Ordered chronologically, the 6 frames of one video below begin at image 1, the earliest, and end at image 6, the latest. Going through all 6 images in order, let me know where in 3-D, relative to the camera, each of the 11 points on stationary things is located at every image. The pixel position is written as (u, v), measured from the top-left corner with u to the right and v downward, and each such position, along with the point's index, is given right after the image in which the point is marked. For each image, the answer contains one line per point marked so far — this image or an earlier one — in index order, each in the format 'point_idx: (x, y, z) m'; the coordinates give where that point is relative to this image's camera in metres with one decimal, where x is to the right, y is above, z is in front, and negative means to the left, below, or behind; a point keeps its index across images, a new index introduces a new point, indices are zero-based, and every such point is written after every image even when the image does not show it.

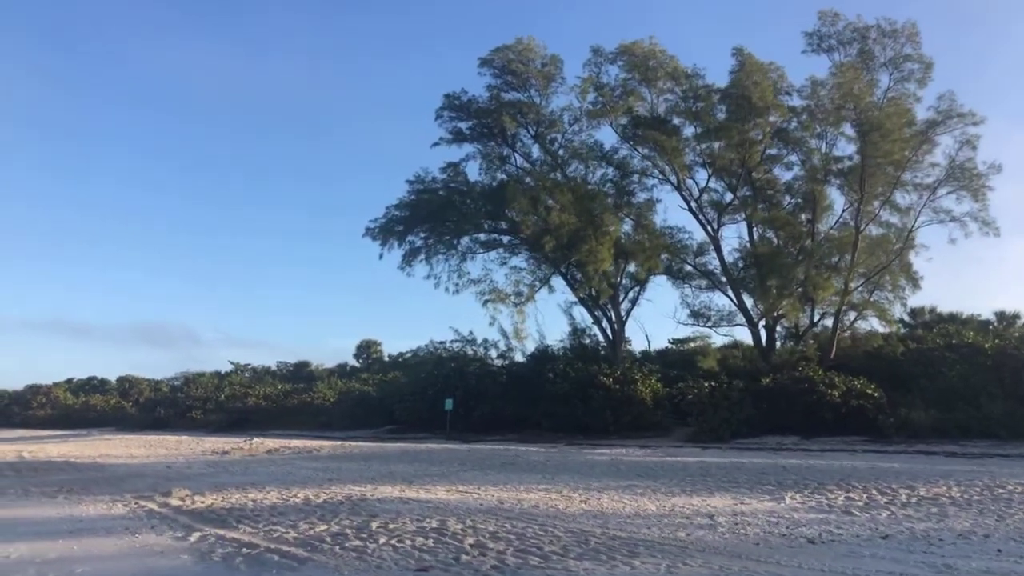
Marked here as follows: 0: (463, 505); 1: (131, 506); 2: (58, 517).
0: (-0.5, -2.2, +10.0) m
1: (-4.5, -2.6, +11.7) m
2: (-5.1, -2.6, +11.2) m
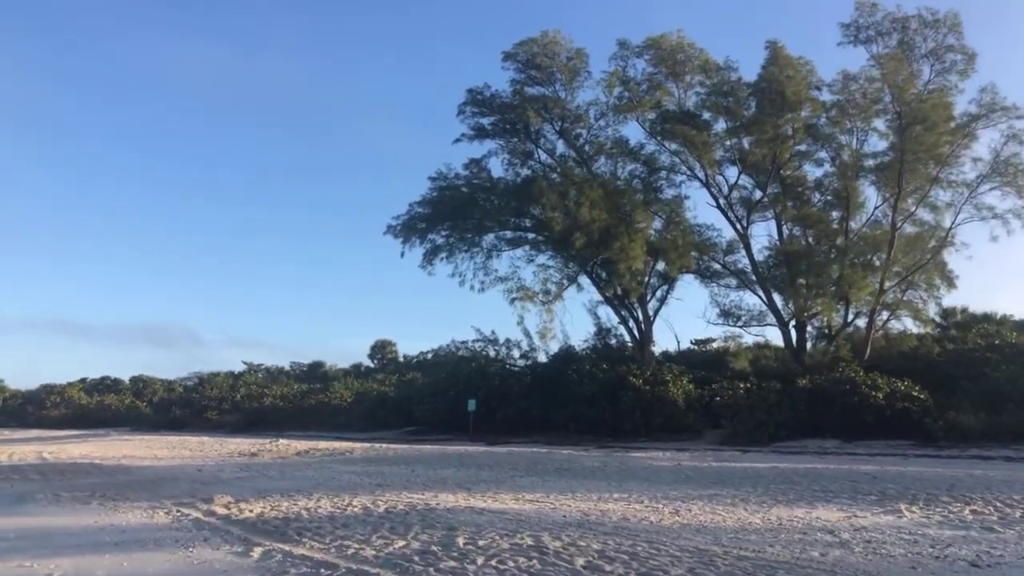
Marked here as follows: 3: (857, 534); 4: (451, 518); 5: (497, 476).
0: (+0.3, -2.1, +9.1) m
1: (-3.7, -2.5, +10.8) m
2: (-4.3, -2.5, +10.3) m
3: (+2.7, -1.9, +7.8) m
4: (-0.5, -2.1, +9.1) m
5: (-0.2, -2.7, +14.5) m
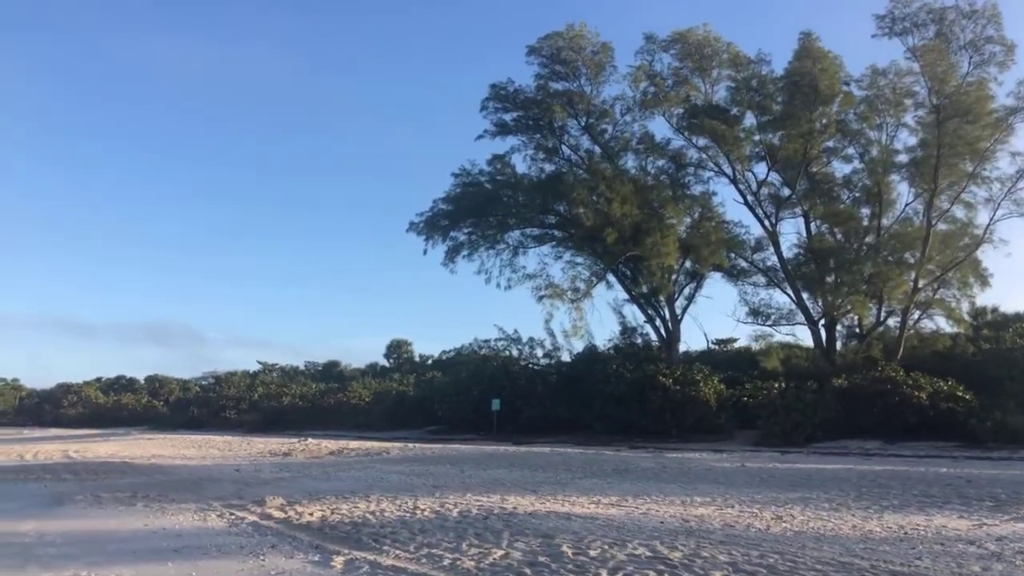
0: (+1.1, -2.0, +8.3) m
1: (-2.9, -2.3, +10.1) m
2: (-3.5, -2.3, +9.6) m
3: (+3.5, -1.8, +7.1) m
4: (+0.3, -2.0, +8.4) m
5: (+0.6, -2.6, +13.8) m
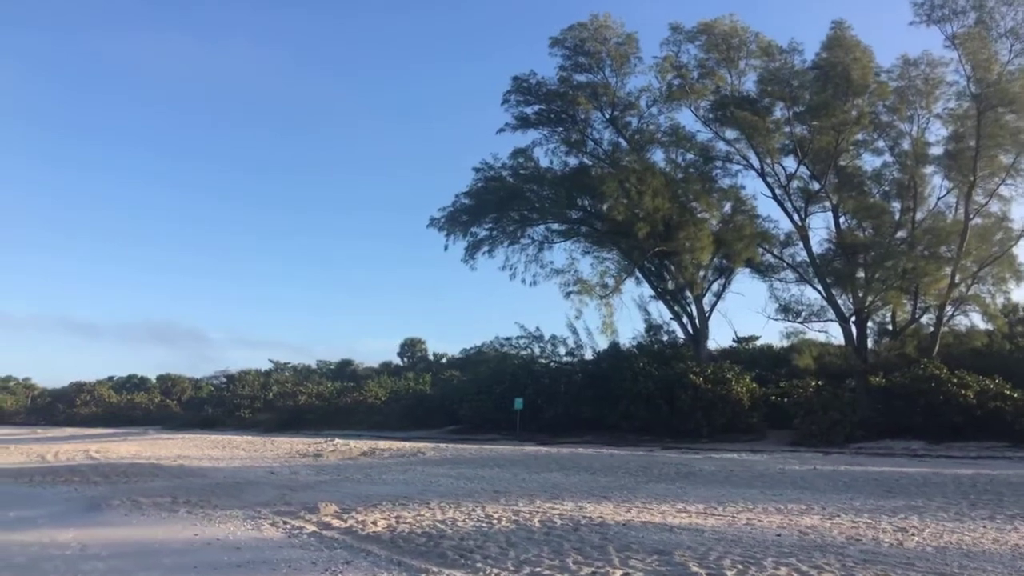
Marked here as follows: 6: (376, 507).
0: (+1.9, -1.9, +7.5) m
1: (-2.1, -2.2, +9.3) m
2: (-2.7, -2.2, +8.7) m
3: (+4.2, -1.7, +6.2) m
4: (+1.0, -1.9, +7.5) m
5: (+1.4, -2.5, +12.9) m
6: (-1.5, -2.4, +10.8) m
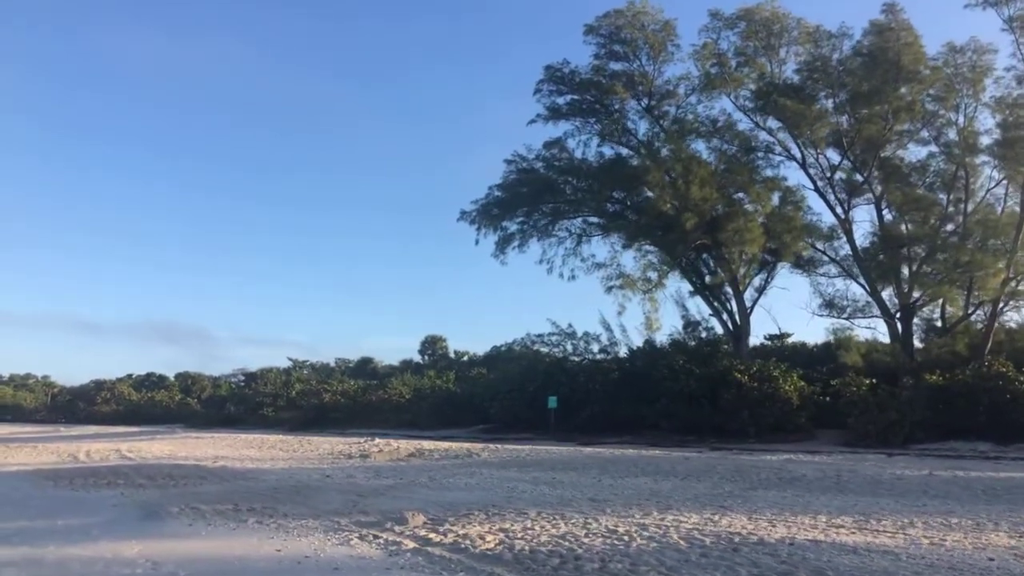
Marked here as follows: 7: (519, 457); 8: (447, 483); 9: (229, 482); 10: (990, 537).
0: (+2.9, -1.7, +6.3) m
1: (-1.1, -2.1, +8.1) m
2: (-1.7, -2.1, +7.6) m
3: (+5.2, -1.6, +5.0) m
4: (+2.0, -1.7, +6.3) m
5: (+2.5, -2.4, +11.7) m
6: (-0.4, -2.2, +9.6) m
7: (+0.1, -3.0, +17.7) m
8: (-0.9, -2.6, +13.4) m
9: (-4.0, -2.7, +14.0) m
10: (+3.6, -1.9, +7.5) m
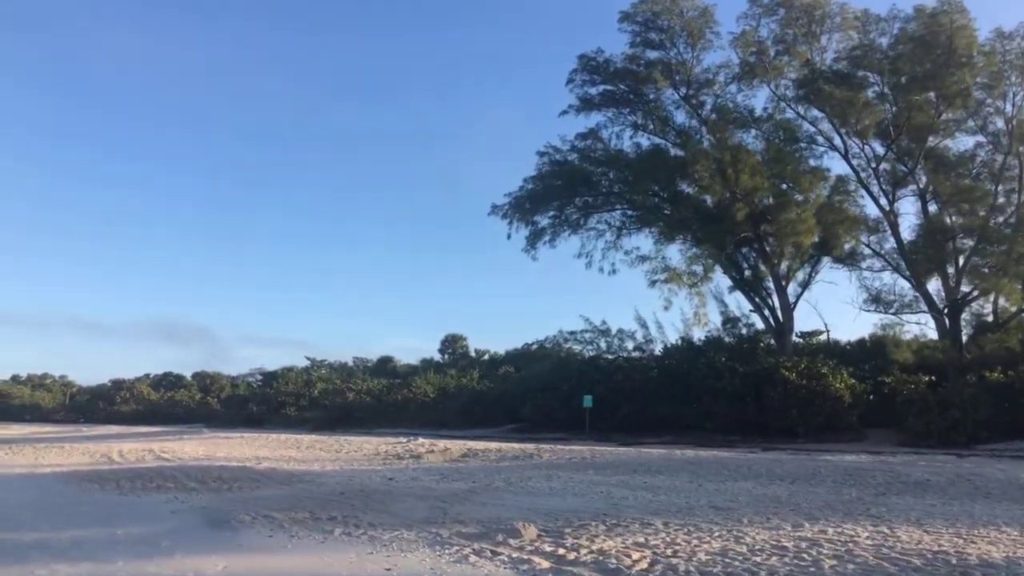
0: (+3.9, -1.5, +5.0) m
1: (0.0, -1.9, +6.9) m
2: (-0.6, -1.9, +6.4) m
3: (+6.3, -1.4, +3.7) m
4: (+3.1, -1.5, +5.1) m
5: (+3.6, -2.2, +10.5) m
6: (+0.6, -2.0, +8.4) m
7: (+1.3, -2.8, +16.5) m
8: (+0.2, -2.4, +12.2) m
9: (-2.9, -2.6, +12.9) m
10: (+4.6, -1.7, +6.3) m
